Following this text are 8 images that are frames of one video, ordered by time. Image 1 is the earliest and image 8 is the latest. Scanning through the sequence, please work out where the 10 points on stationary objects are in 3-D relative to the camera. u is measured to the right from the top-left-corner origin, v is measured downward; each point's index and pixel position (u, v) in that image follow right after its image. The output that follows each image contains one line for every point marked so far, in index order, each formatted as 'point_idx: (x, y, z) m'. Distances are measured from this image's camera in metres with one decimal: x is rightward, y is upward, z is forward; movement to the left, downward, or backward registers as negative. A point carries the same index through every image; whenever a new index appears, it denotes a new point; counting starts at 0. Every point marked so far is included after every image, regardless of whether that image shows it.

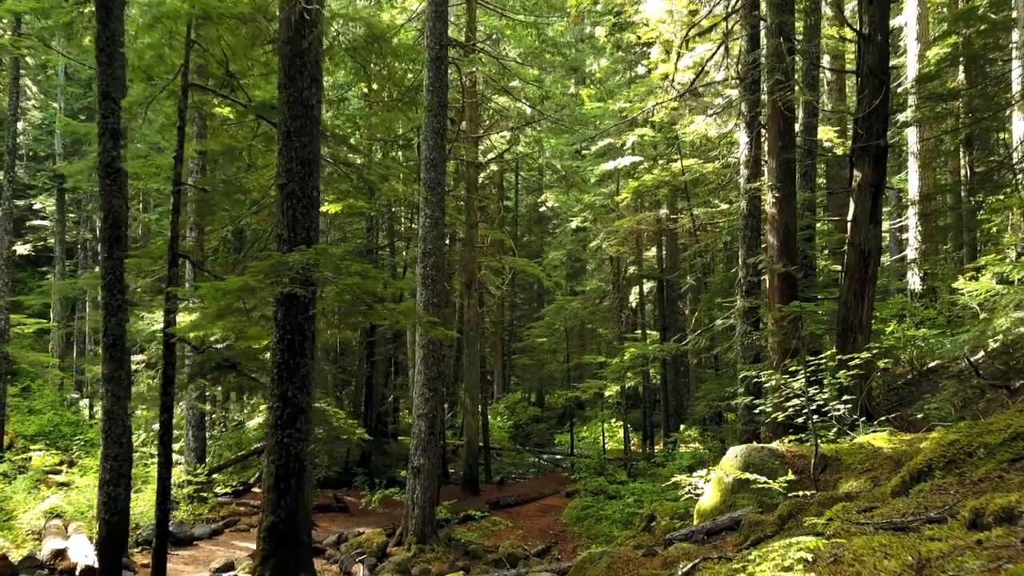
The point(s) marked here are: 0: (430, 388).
0: (-1.2, -1.5, +12.1) m
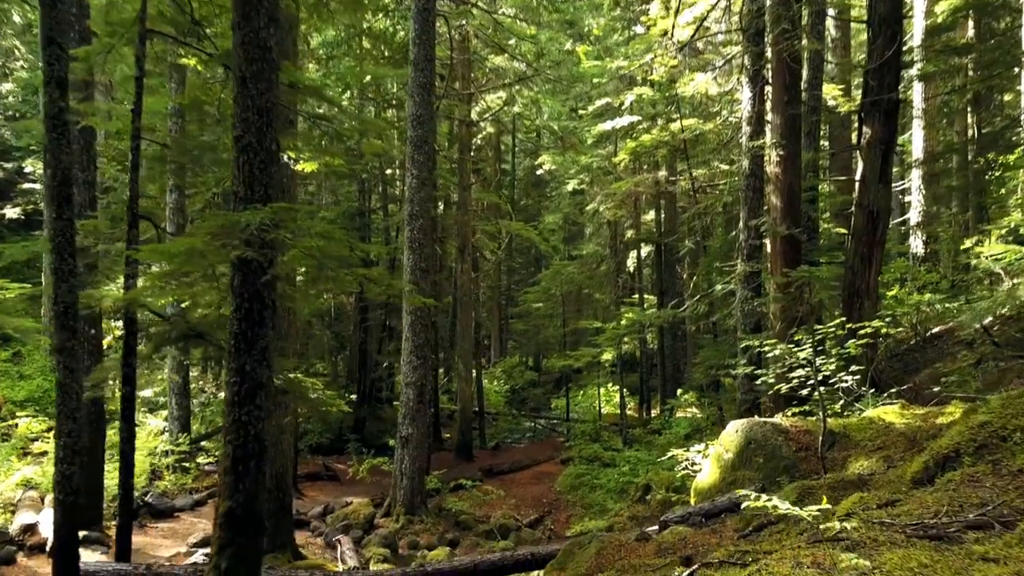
0: (-1.4, -1.0, +11.6) m
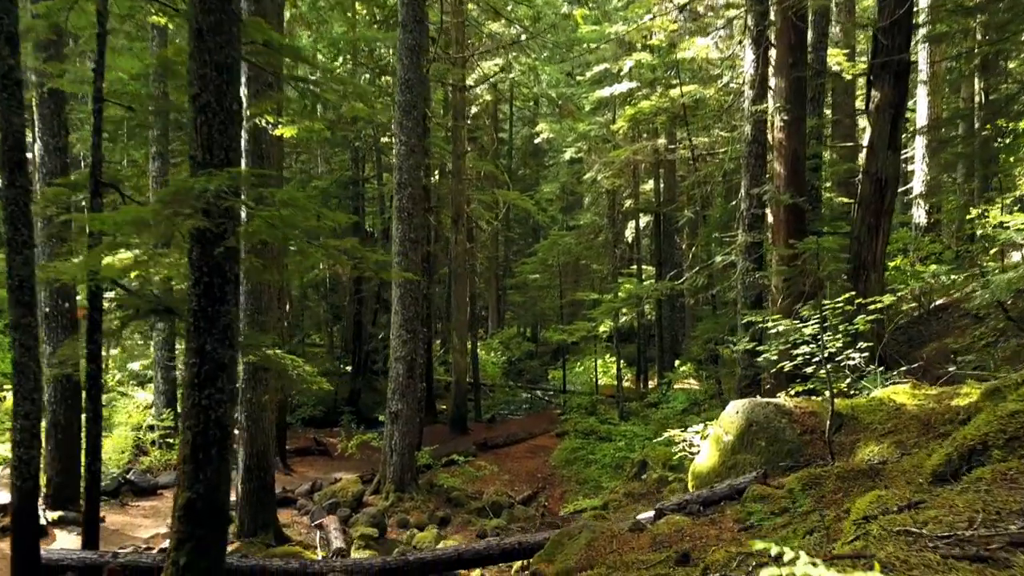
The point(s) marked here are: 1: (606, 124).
0: (-1.5, -0.6, +11.3) m
1: (+2.2, +3.9, +19.3) m
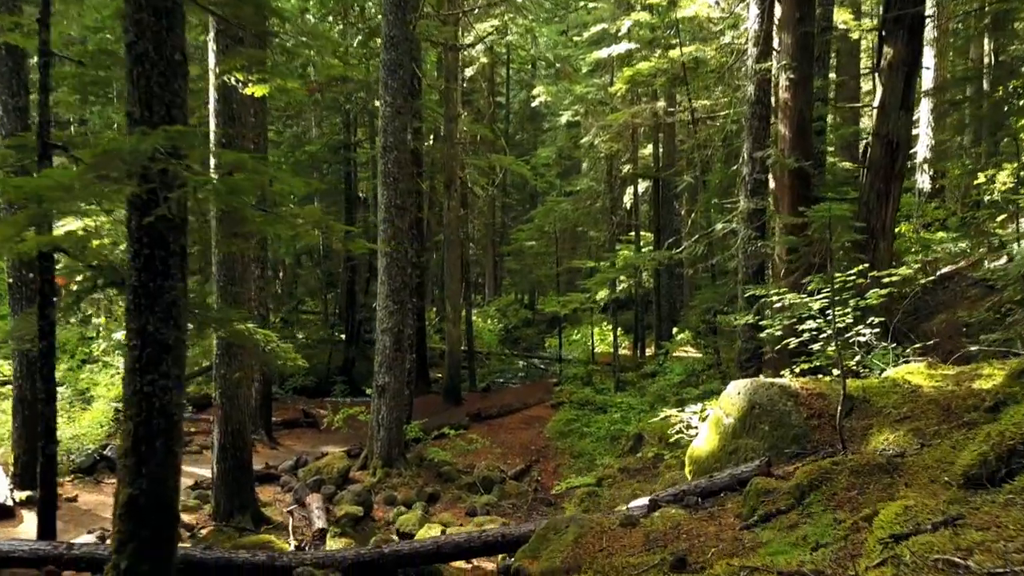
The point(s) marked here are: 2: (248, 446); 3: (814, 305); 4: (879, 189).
0: (-1.6, -0.2, +10.8) m
1: (+2.1, +4.6, +18.7) m
2: (-2.6, -1.6, +8.1) m
3: (+2.0, -0.1, +5.5) m
4: (+3.7, +1.0, +8.1) m
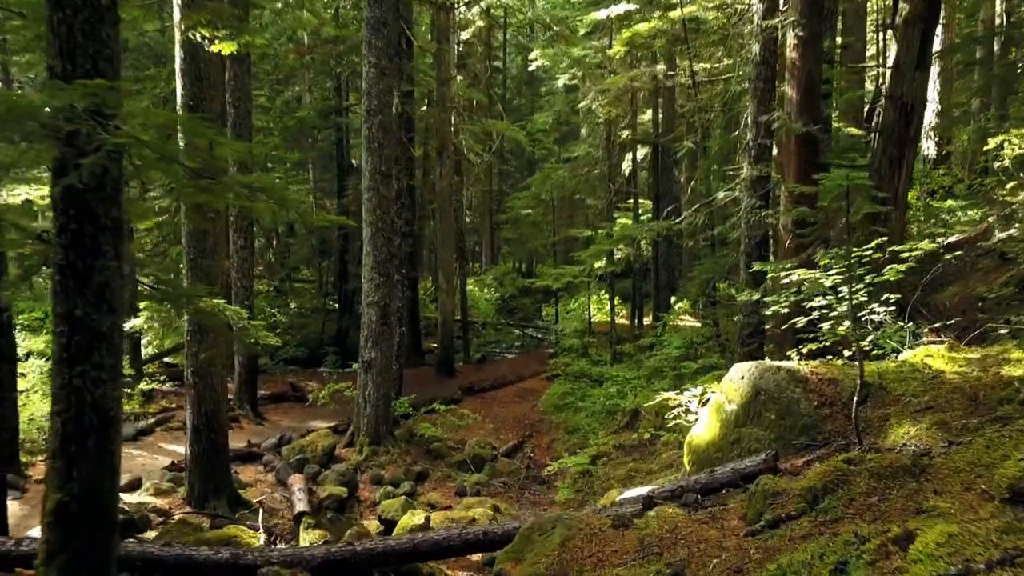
0: (-1.7, +0.2, +10.4) m
1: (+2.0, +5.3, +18.0) m
2: (-2.7, -1.3, +7.7) m
3: (+1.9, 0.0, +5.0) m
4: (+3.6, +1.2, +7.6) m
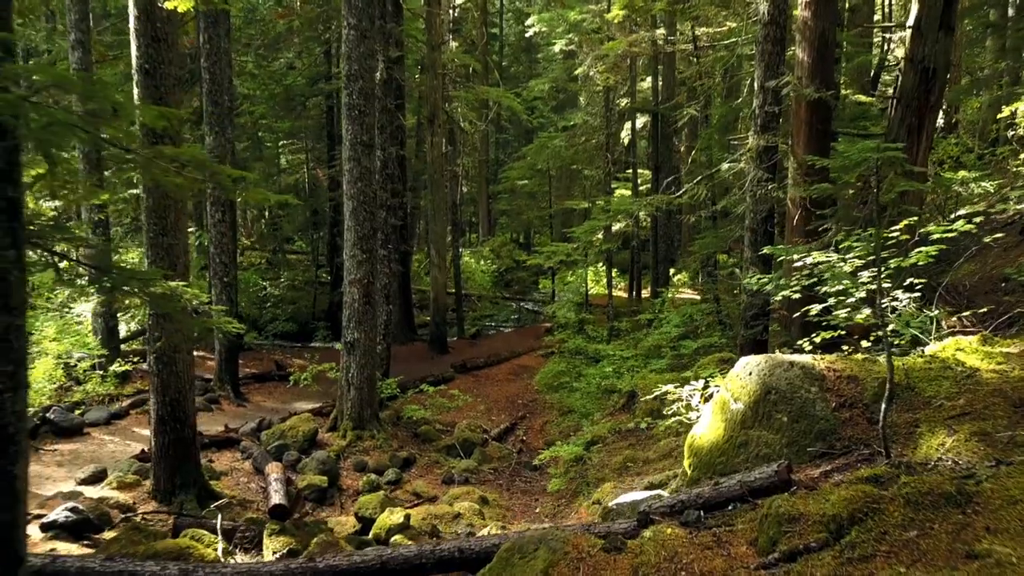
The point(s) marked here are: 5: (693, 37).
0: (-1.8, +0.5, +9.8) m
1: (+1.9, +5.9, +17.3) m
2: (-2.8, -1.1, +7.2) m
3: (+1.8, +0.1, +4.5) m
4: (+3.5, +1.4, +7.0) m
5: (+3.0, +4.2, +13.5) m
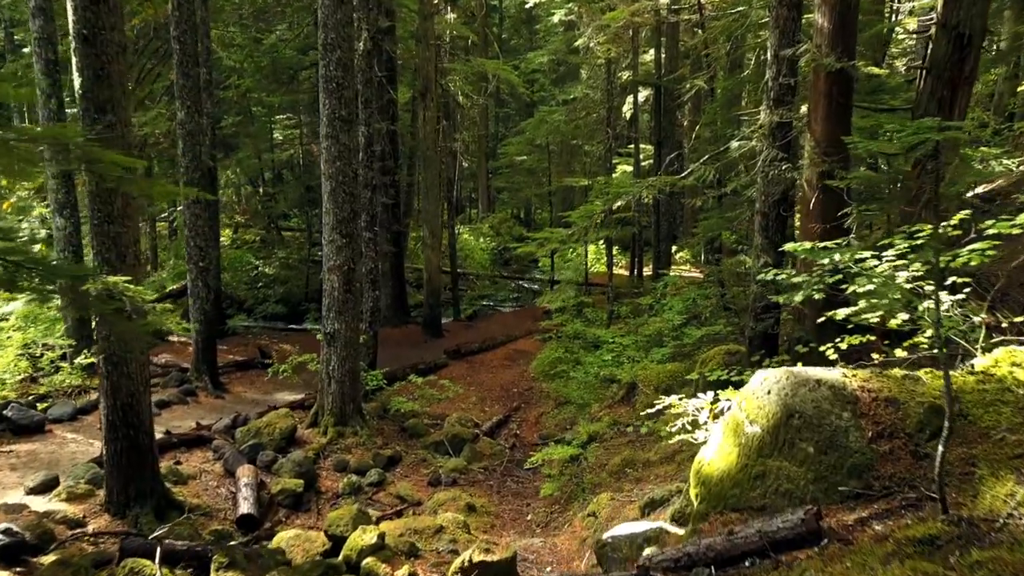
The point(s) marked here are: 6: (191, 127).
0: (-1.9, +0.6, +9.1) m
1: (+1.8, +6.3, +16.4) m
2: (-2.9, -1.1, +6.5) m
3: (+1.7, +0.1, +3.8) m
4: (+3.4, +1.5, +6.3) m
5: (+2.9, +4.4, +12.7) m
6: (-4.4, +2.2, +11.1) m
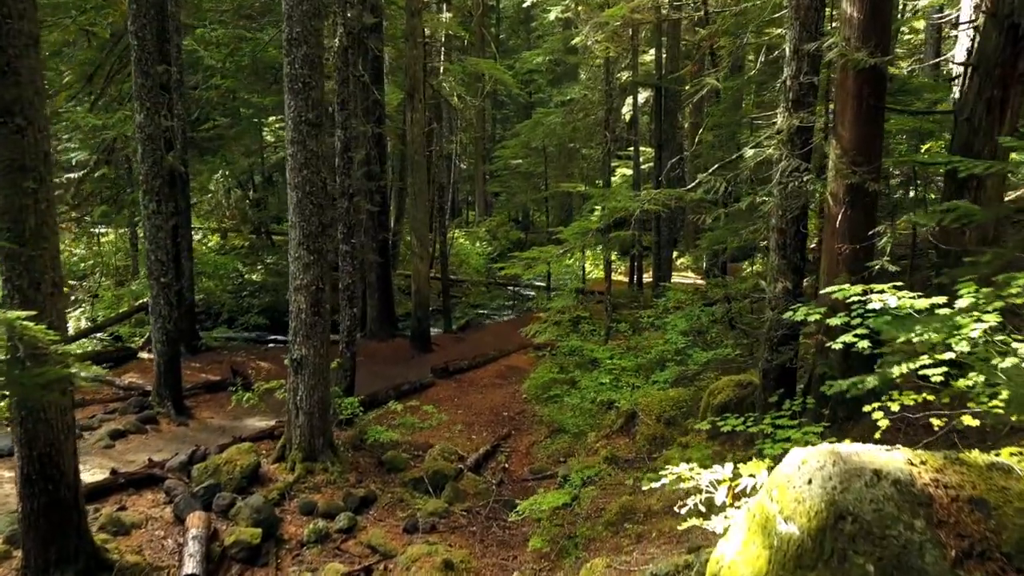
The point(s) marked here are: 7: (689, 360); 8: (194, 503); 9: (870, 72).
0: (-2.0, +0.4, +8.2) m
1: (+1.6, +6.0, +15.6) m
2: (-3.1, -1.3, +5.7) m
3: (+1.6, -0.1, +2.9) m
4: (+3.2, +1.3, +5.4) m
5: (+2.8, +4.2, +11.8) m
6: (-4.5, +2.0, +10.3) m
7: (+2.2, -0.9, +9.9) m
8: (-2.9, -2.0, +7.4) m
9: (+2.6, +1.5, +5.9) m
